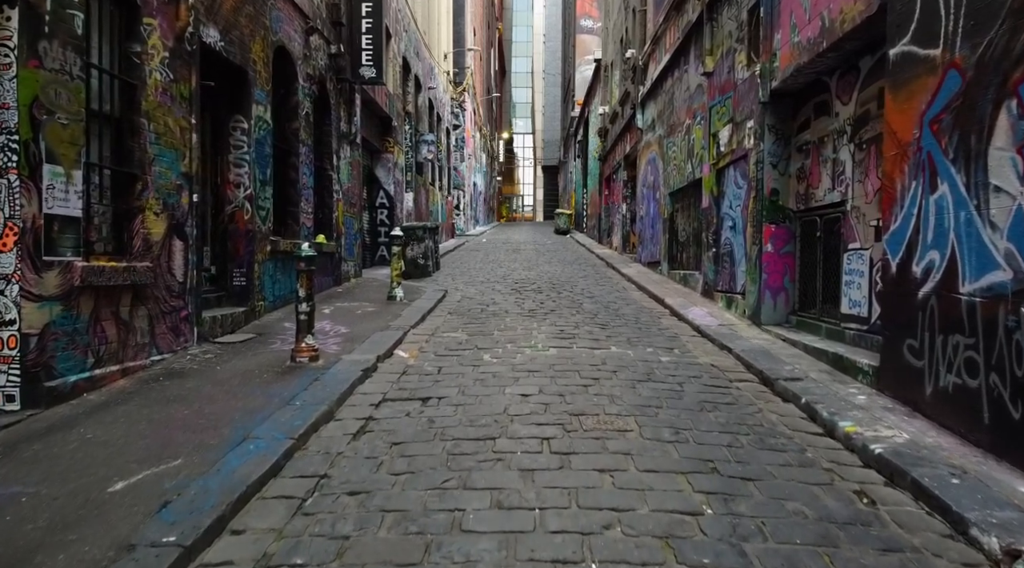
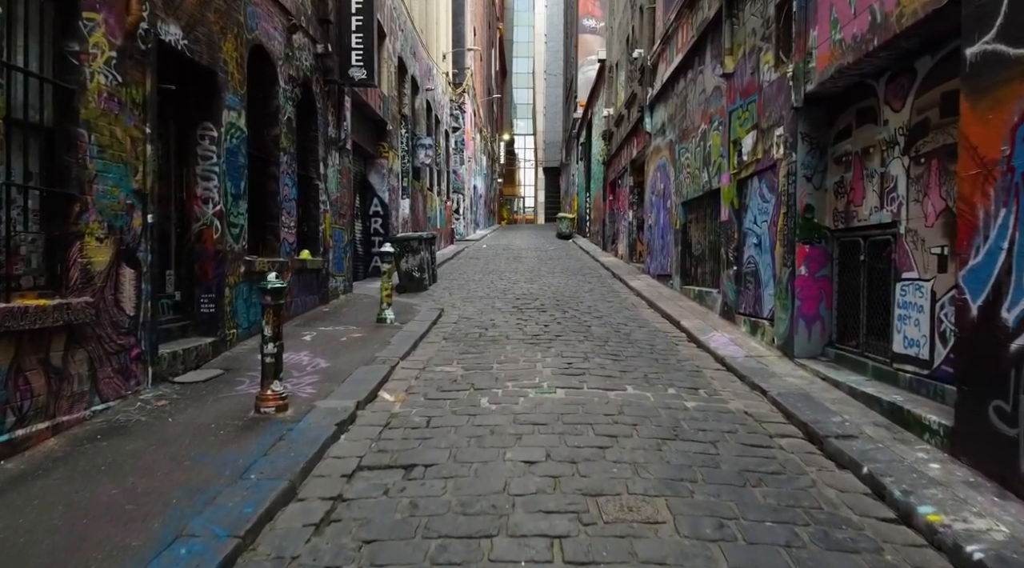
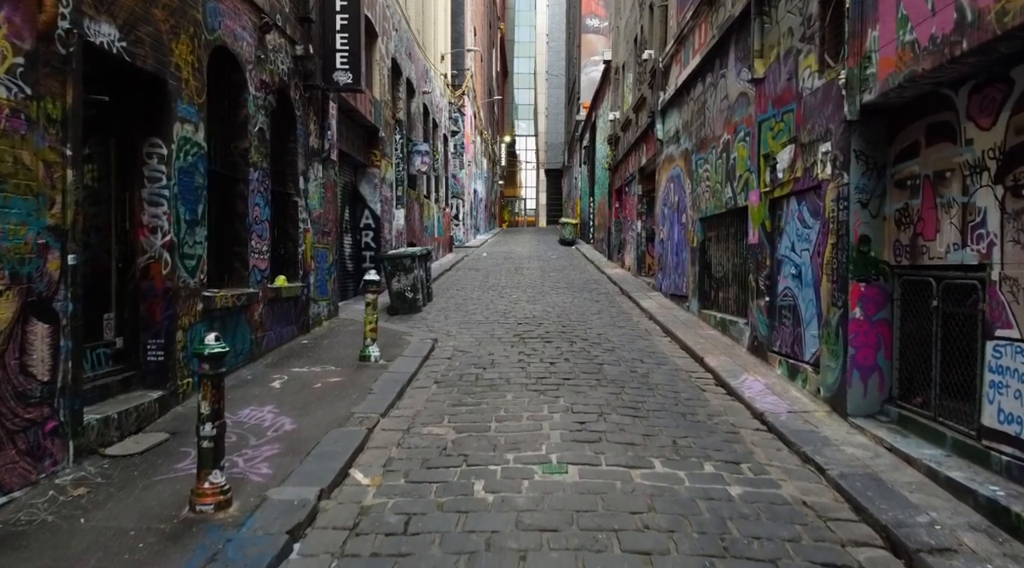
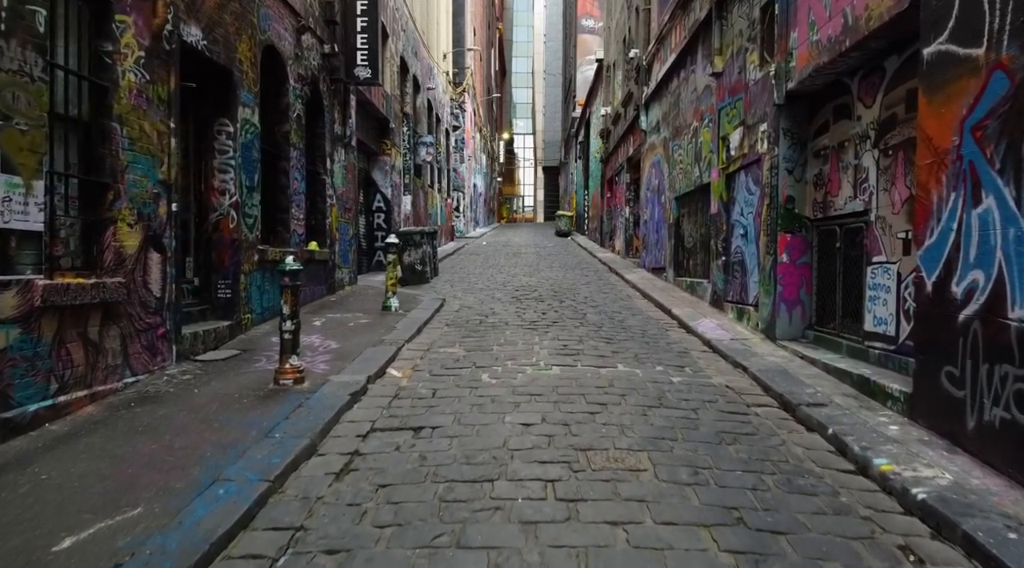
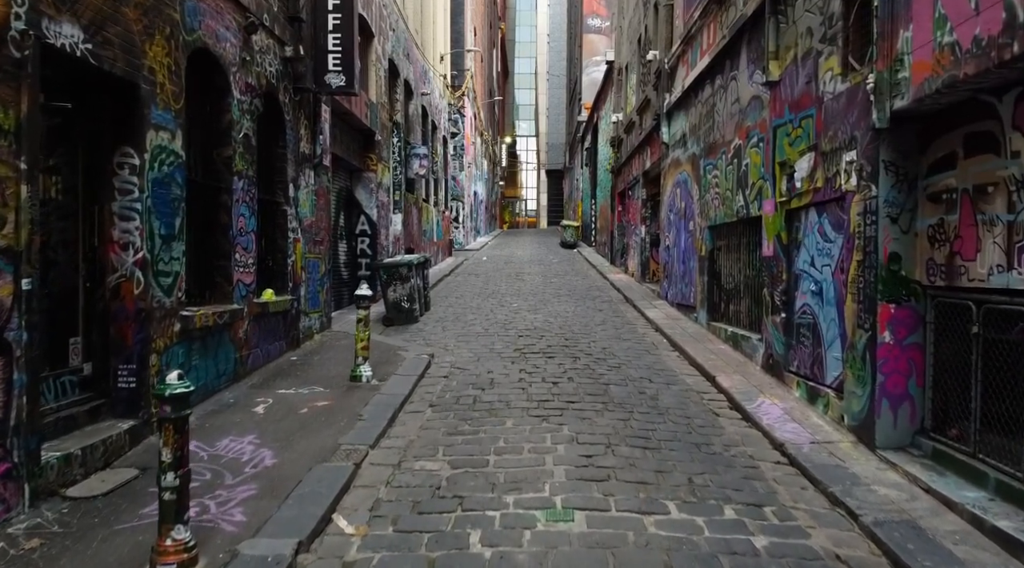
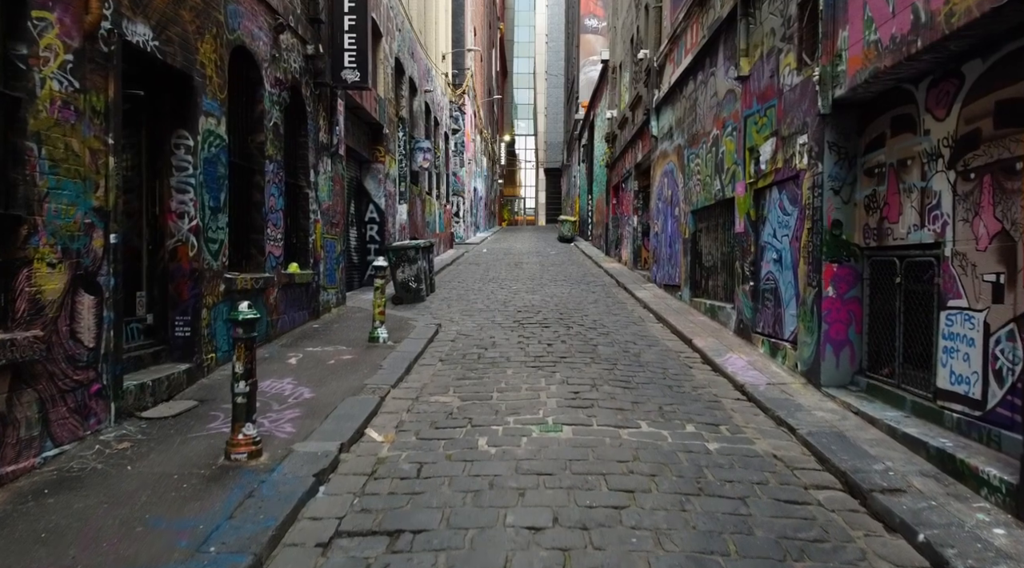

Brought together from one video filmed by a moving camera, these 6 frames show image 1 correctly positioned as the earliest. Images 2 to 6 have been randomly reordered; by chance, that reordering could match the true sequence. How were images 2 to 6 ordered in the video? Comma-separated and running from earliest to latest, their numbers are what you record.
4, 2, 6, 3, 5
